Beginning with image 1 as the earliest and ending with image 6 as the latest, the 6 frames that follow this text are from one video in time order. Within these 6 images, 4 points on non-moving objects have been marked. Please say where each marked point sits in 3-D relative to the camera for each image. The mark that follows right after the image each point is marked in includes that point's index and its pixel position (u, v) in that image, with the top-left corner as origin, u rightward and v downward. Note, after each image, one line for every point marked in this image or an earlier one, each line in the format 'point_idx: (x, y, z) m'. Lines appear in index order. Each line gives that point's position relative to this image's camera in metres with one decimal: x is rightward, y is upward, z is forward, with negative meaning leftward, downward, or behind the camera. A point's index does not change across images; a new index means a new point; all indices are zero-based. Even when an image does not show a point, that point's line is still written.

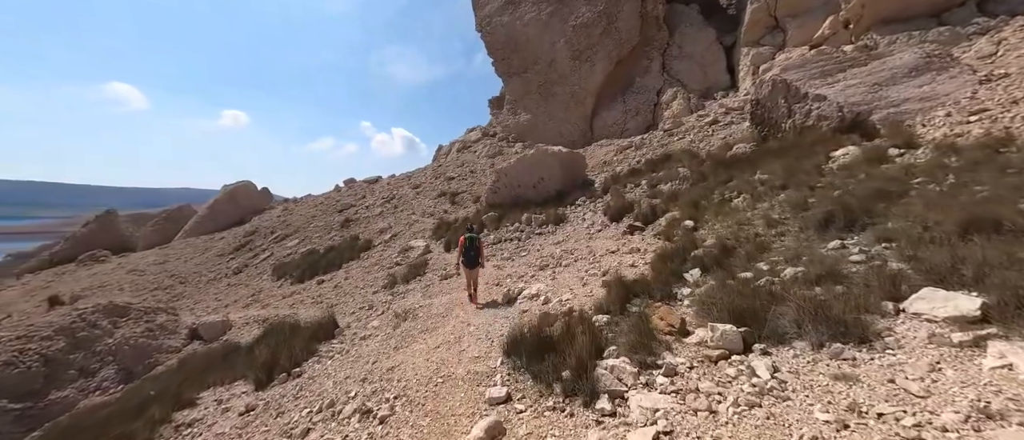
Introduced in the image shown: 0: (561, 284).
0: (+1.1, -1.4, +7.4) m
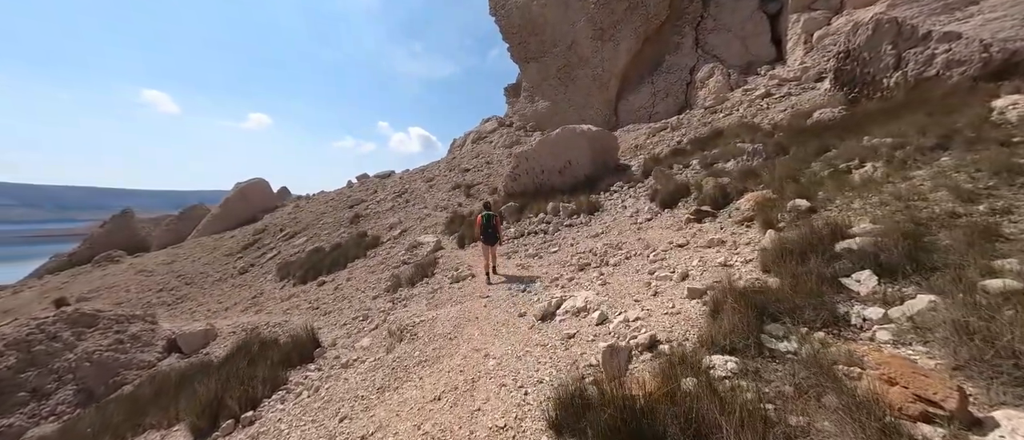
0: (+1.6, -1.1, +5.1) m
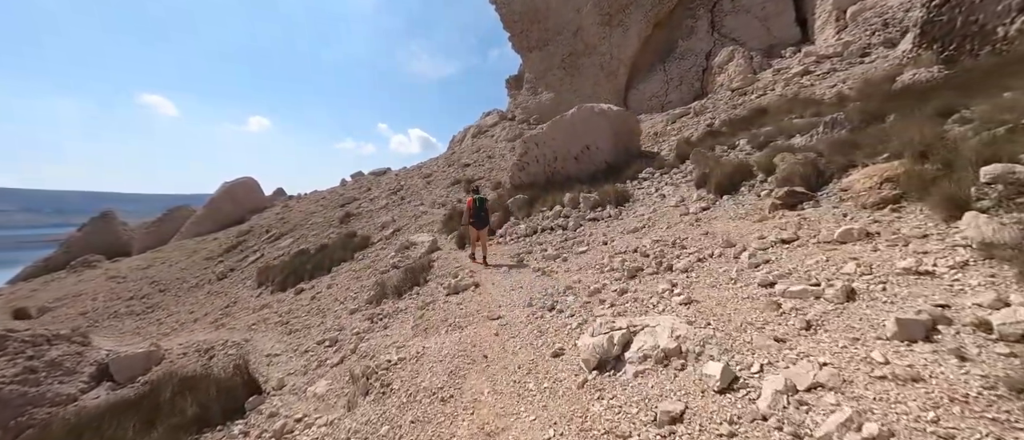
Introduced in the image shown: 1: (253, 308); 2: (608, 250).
0: (+1.9, -0.9, +3.0) m
1: (-10.0, -3.4, +13.2) m
2: (+1.8, -0.6, +6.4) m
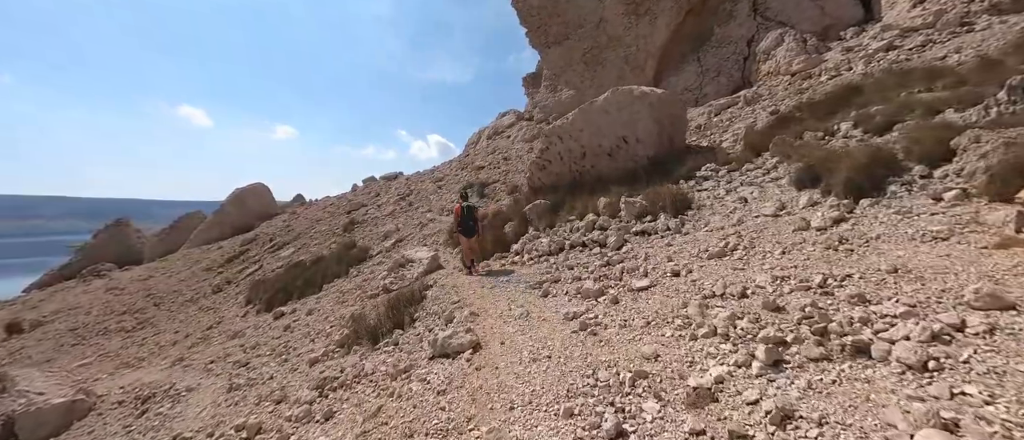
0: (+2.0, -1.1, +0.6) m
1: (-9.4, -3.7, +11.3) m
2: (+2.0, -0.8, +3.9) m
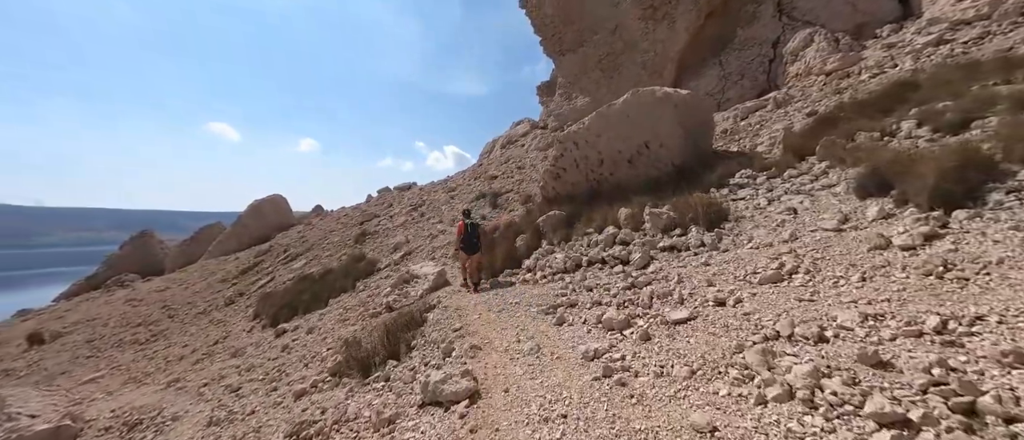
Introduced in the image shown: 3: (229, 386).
0: (+1.9, -1.1, -0.2) m
1: (-9.0, -4.2, +10.9) m
2: (+2.1, -1.0, +3.1) m
3: (-6.0, -3.5, +7.3) m
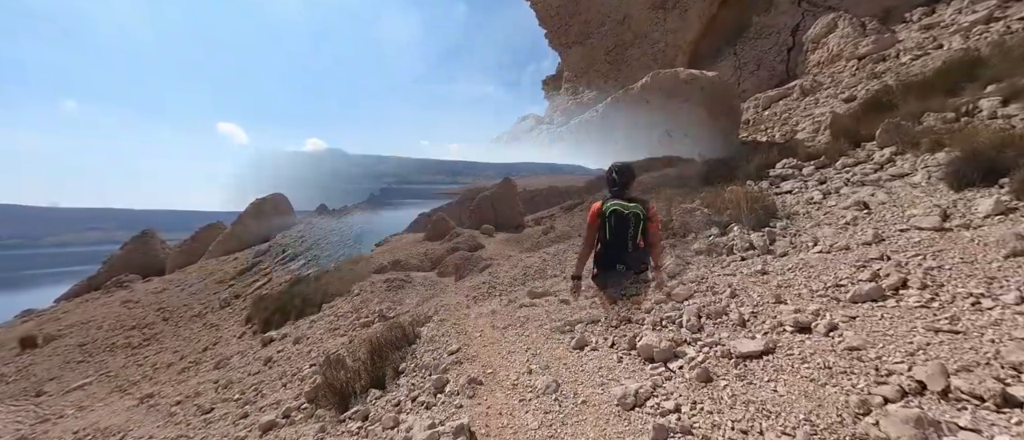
0: (+1.9, -1.1, -1.2) m
1: (-8.8, -4.1, +10.2) m
2: (+2.2, -0.9, +2.2) m
3: (-5.9, -3.5, +6.5) m
